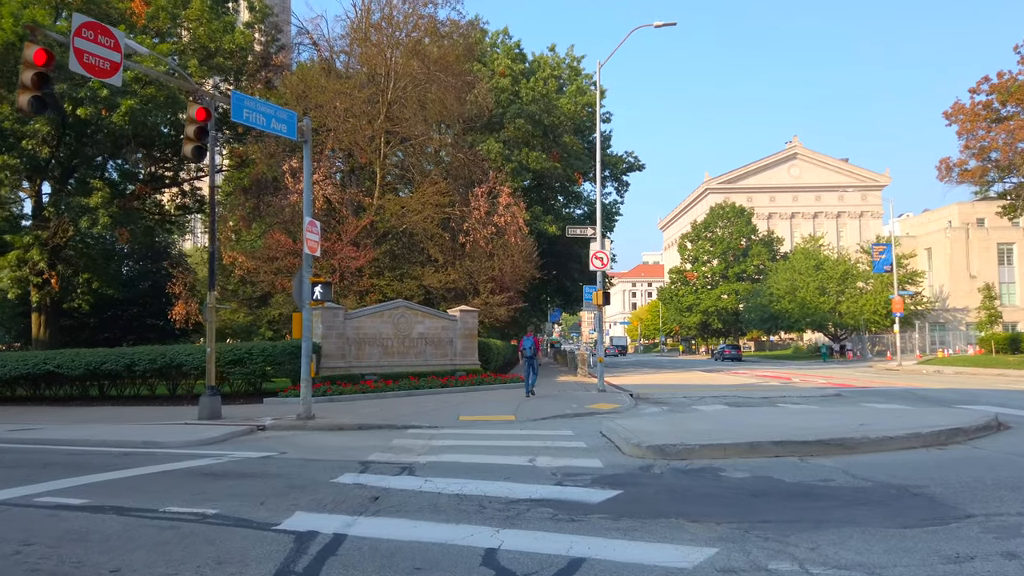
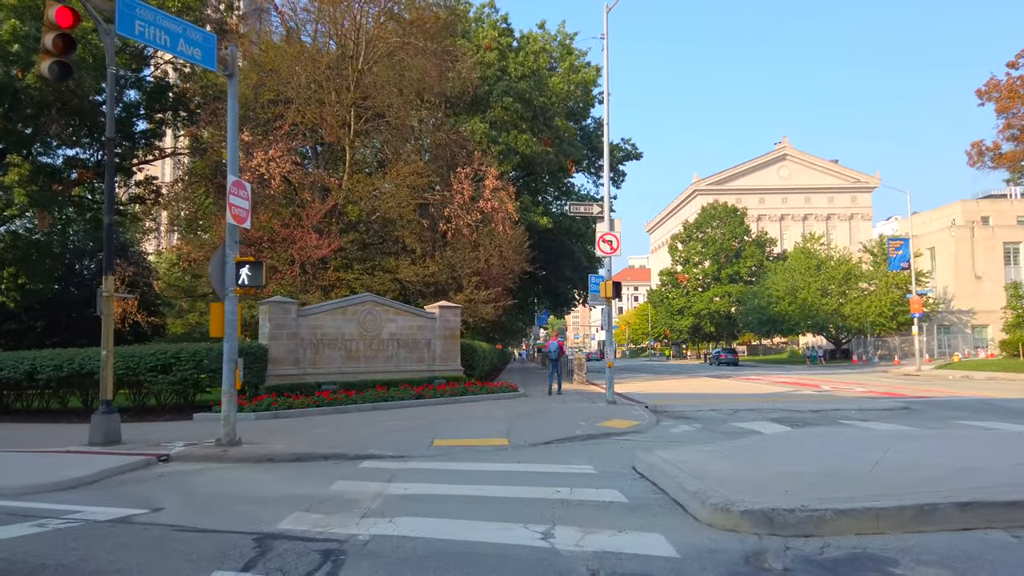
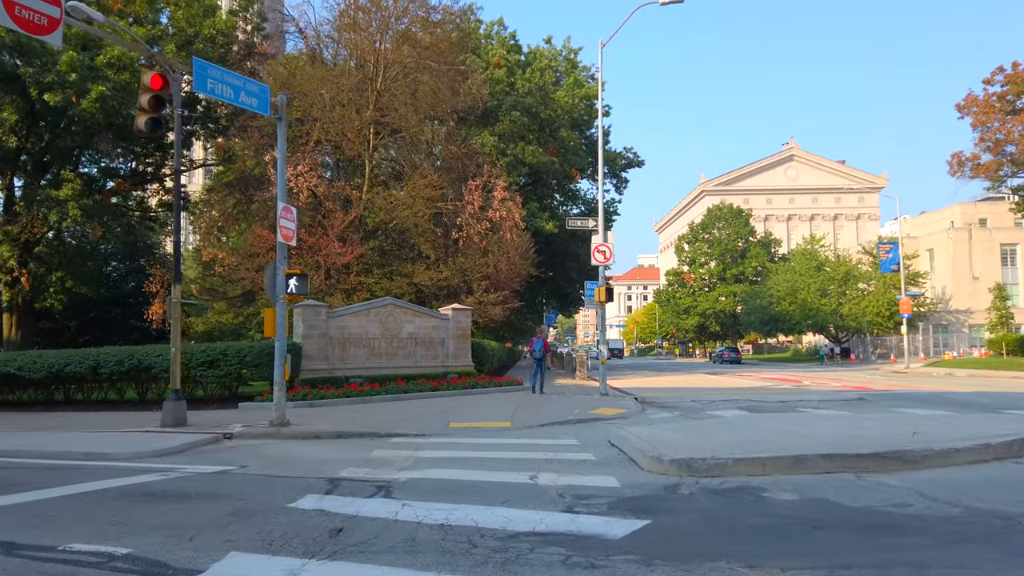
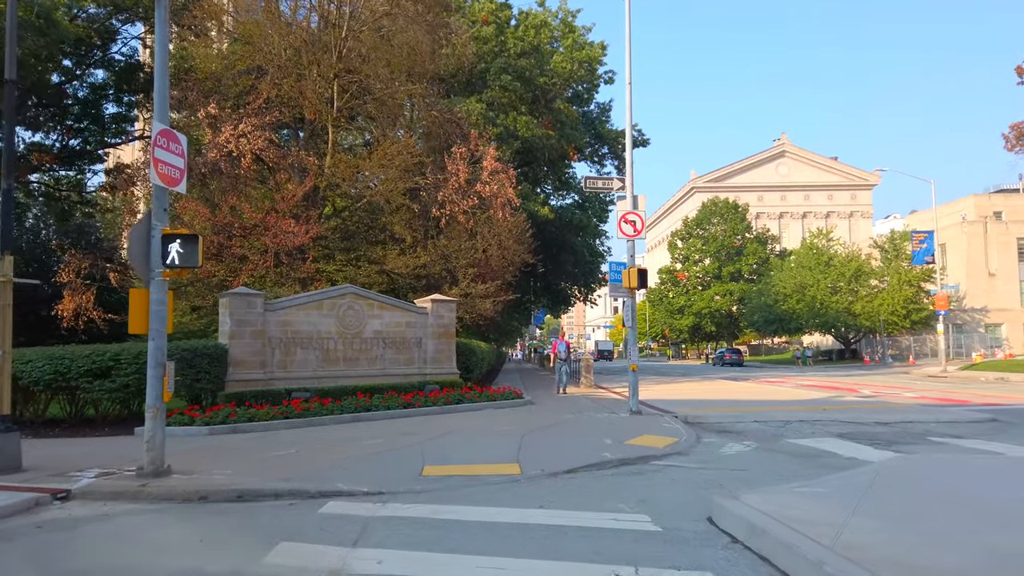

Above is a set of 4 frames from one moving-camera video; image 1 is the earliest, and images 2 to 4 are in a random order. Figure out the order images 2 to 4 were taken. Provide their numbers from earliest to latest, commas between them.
3, 2, 4
